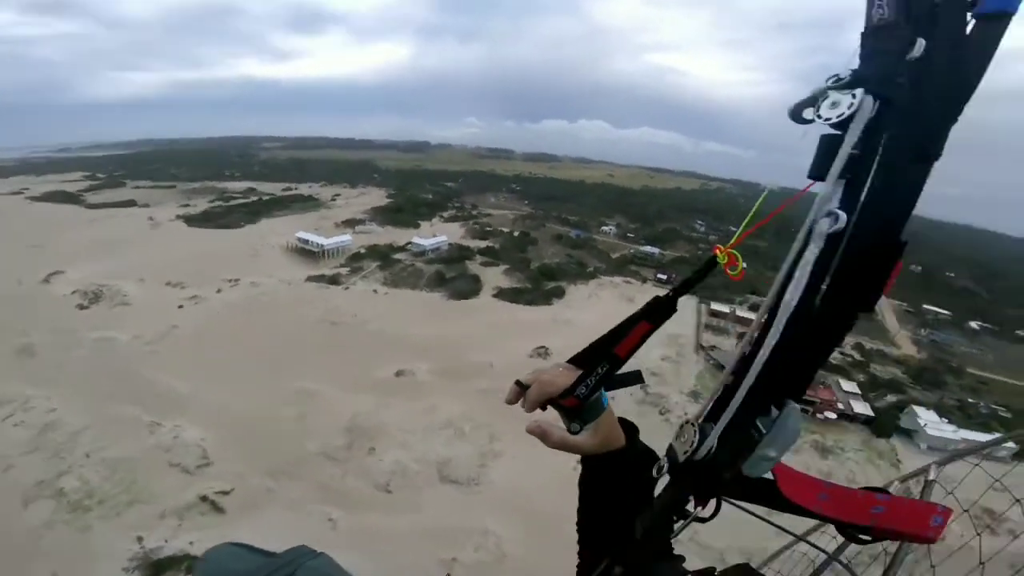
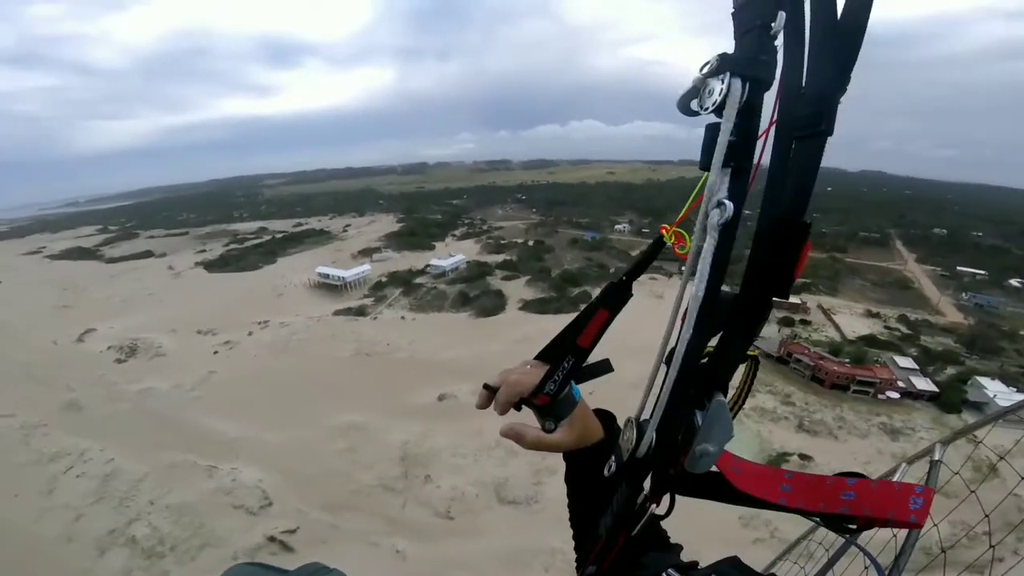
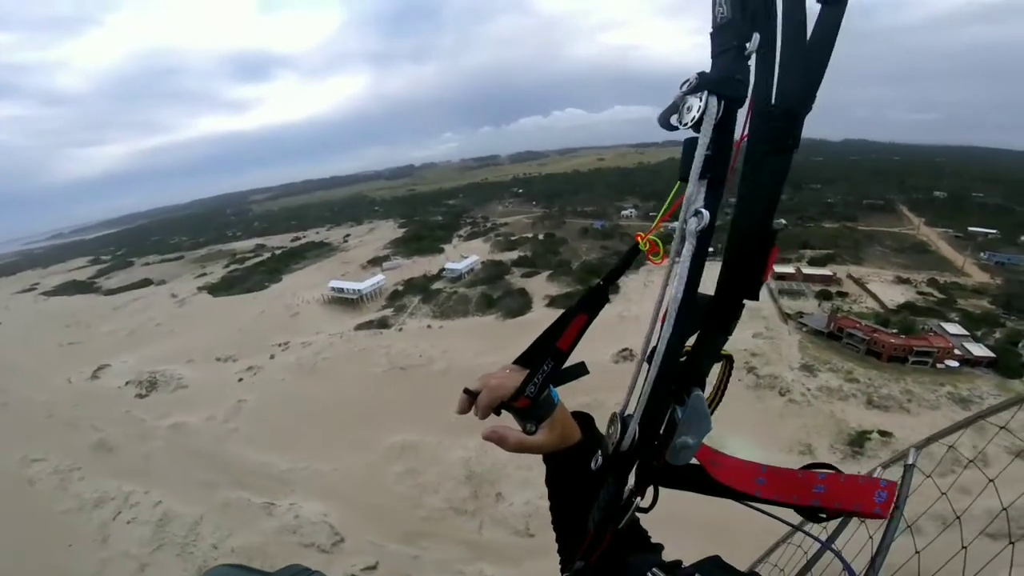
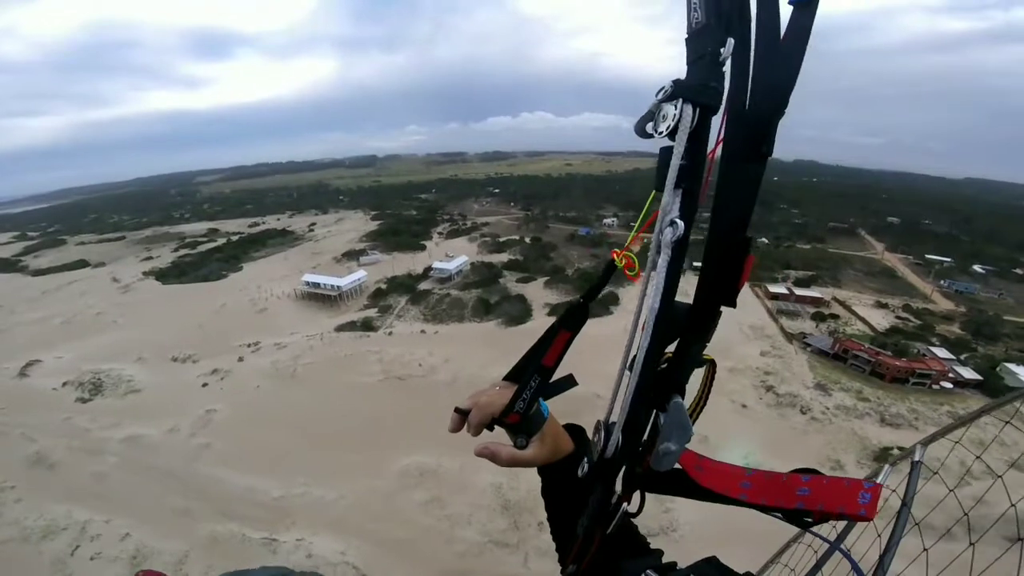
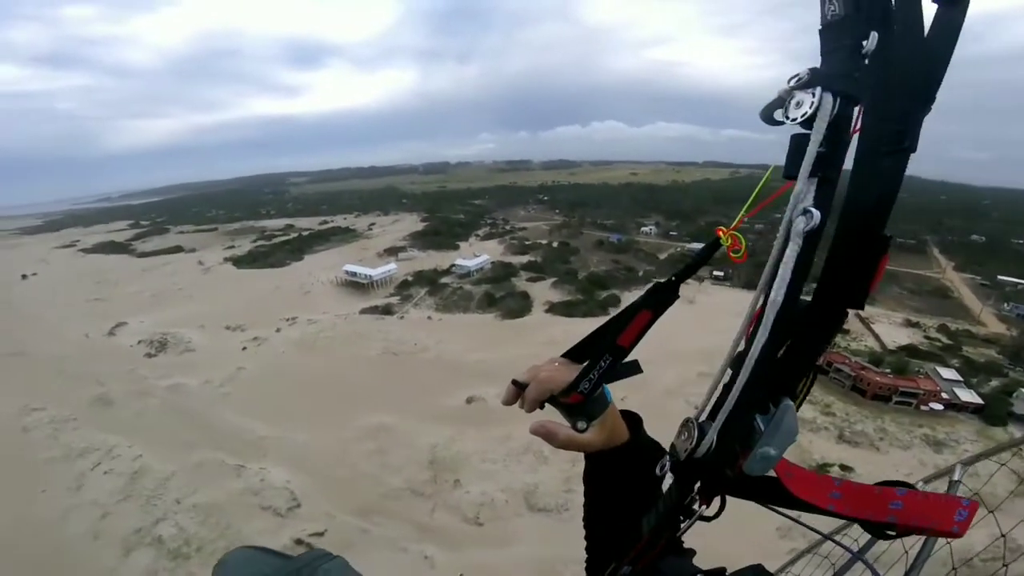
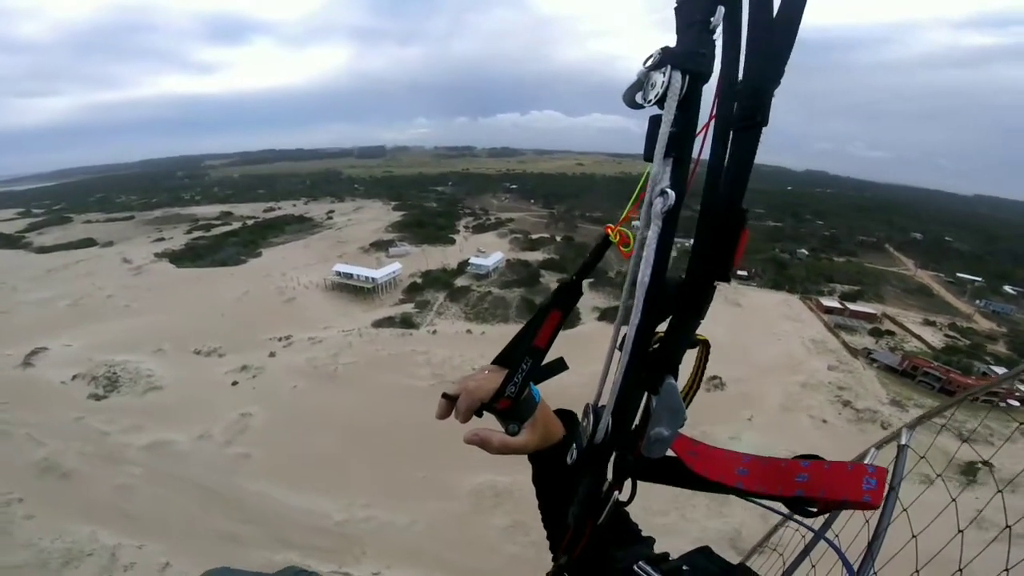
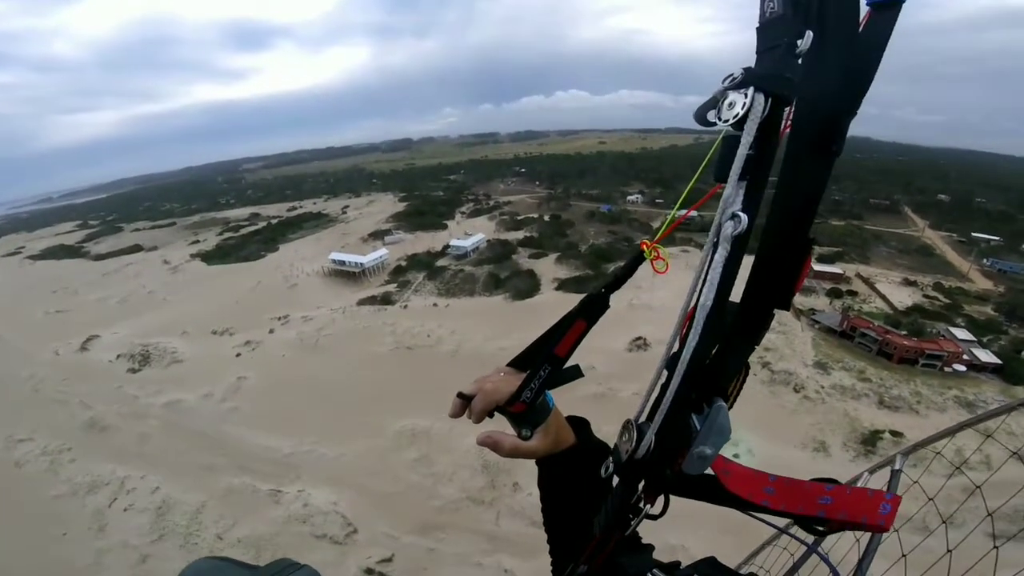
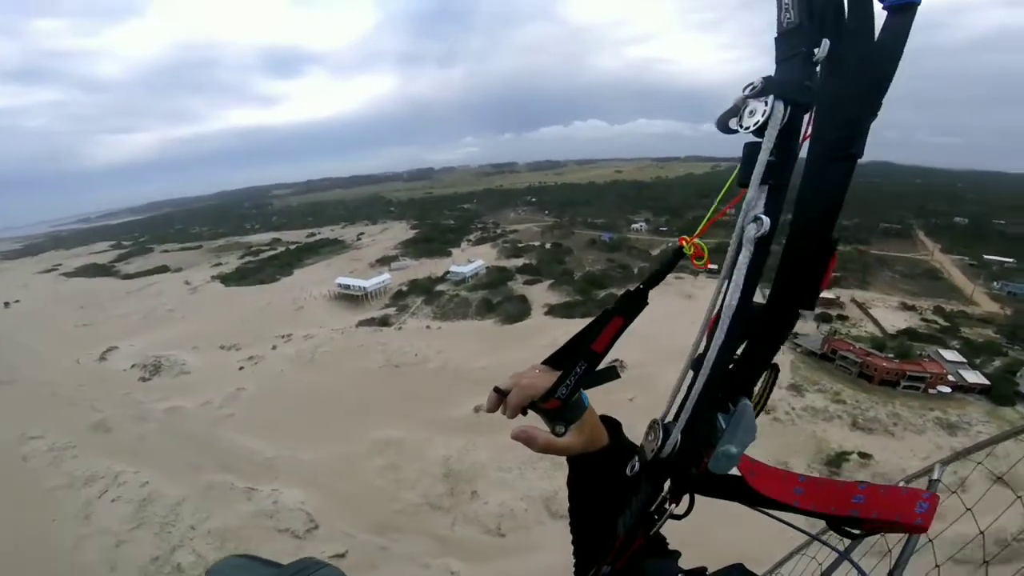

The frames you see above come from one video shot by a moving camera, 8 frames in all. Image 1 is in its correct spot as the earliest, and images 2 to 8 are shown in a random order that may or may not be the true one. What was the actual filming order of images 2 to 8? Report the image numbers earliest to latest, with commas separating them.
2, 5, 8, 3, 7, 4, 6
